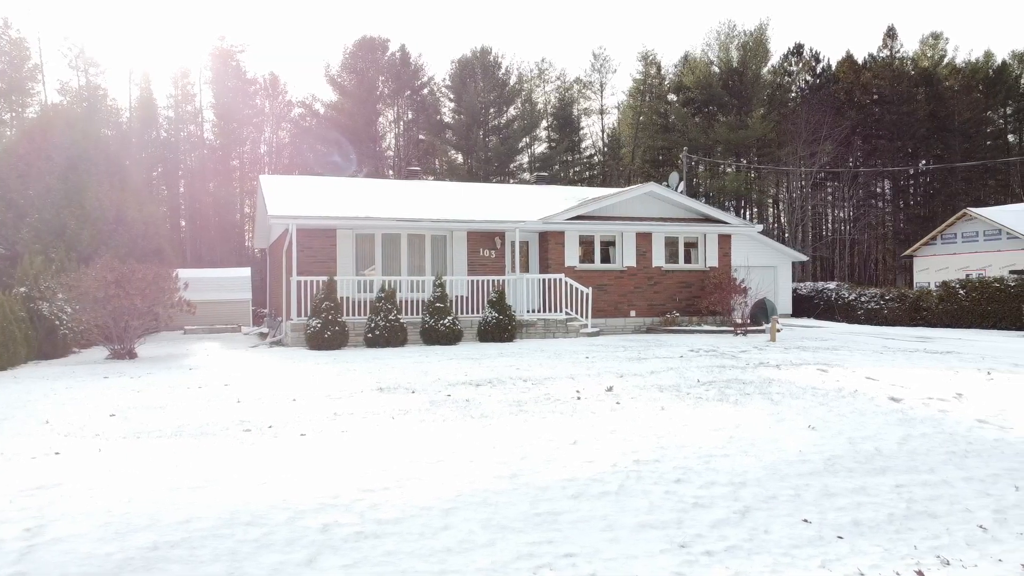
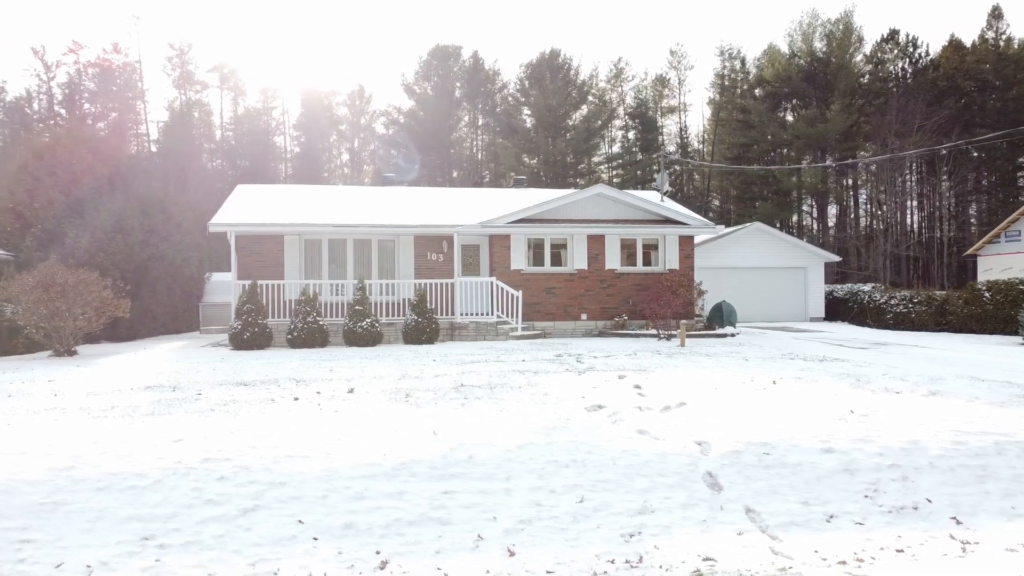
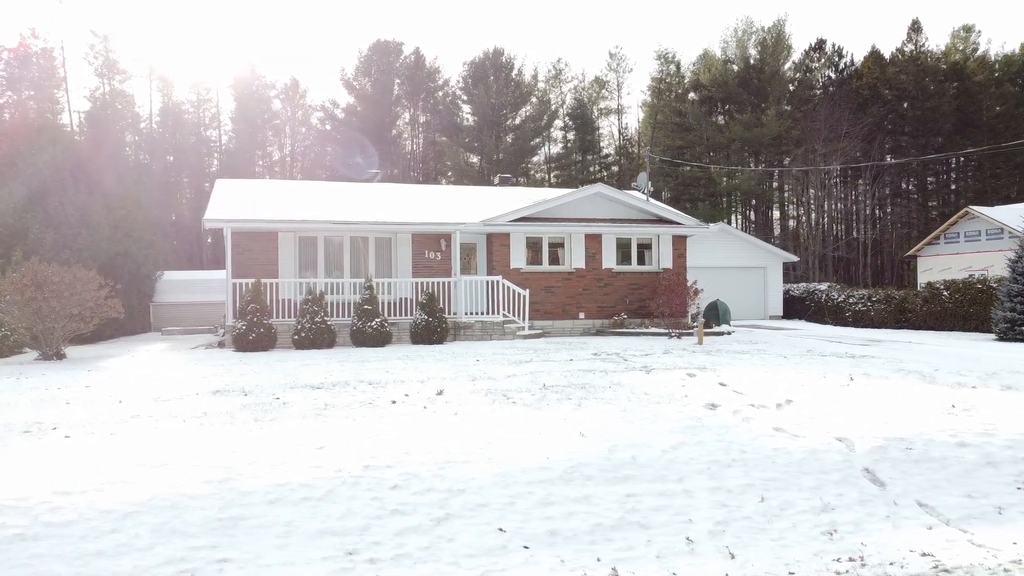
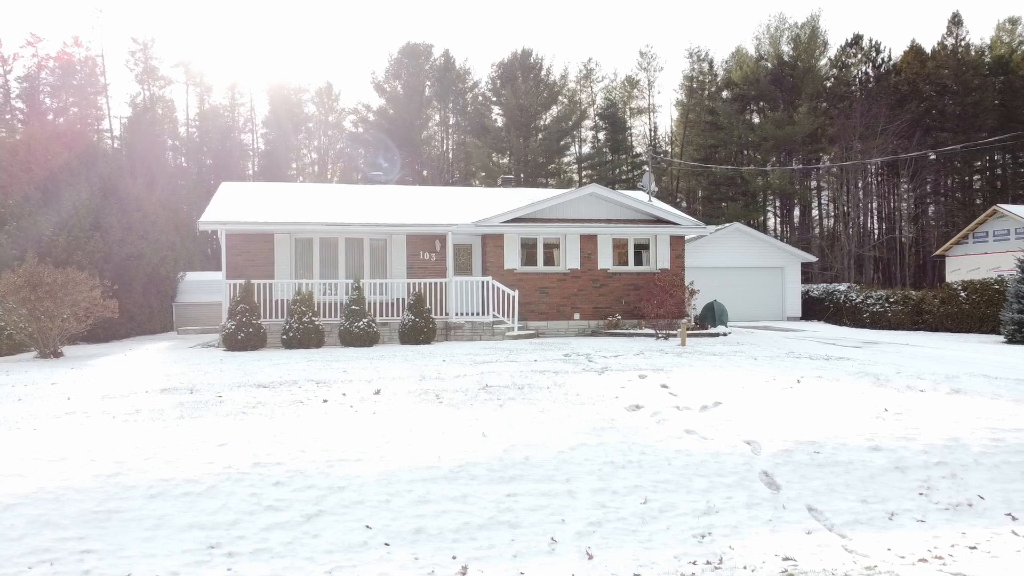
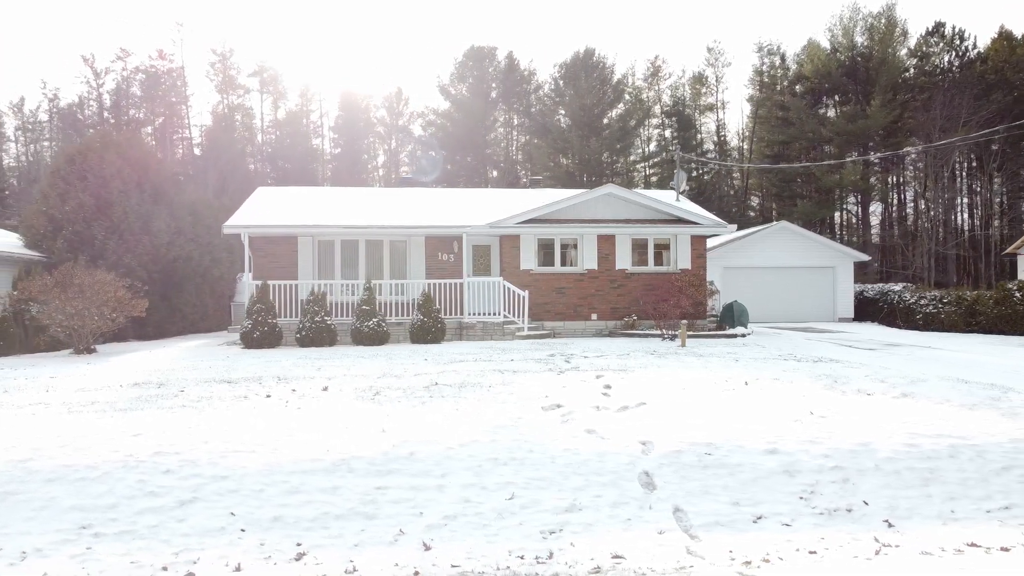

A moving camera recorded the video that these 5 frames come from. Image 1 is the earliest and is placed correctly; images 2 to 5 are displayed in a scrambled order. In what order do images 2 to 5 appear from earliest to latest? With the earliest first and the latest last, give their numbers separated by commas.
3, 4, 2, 5
